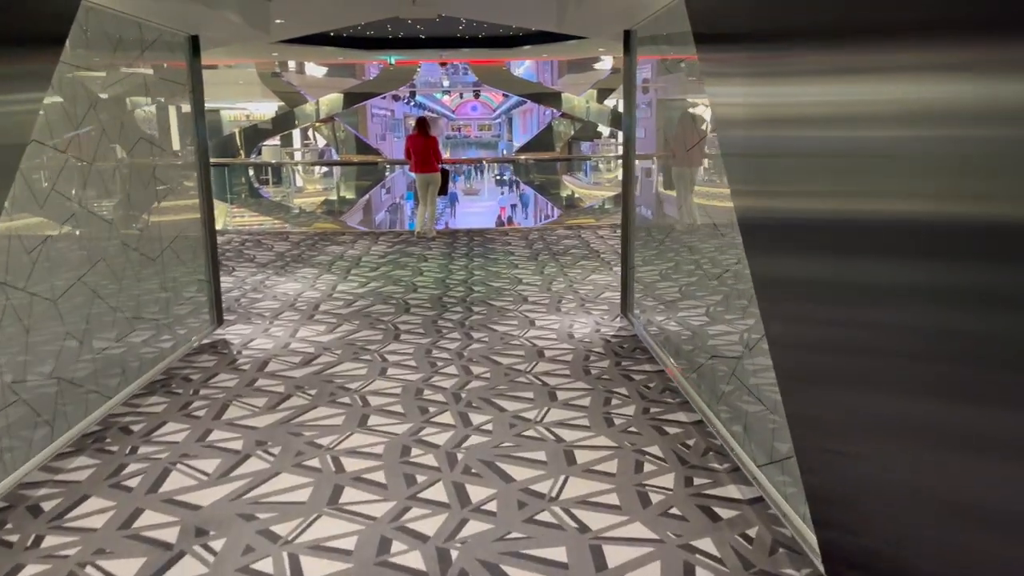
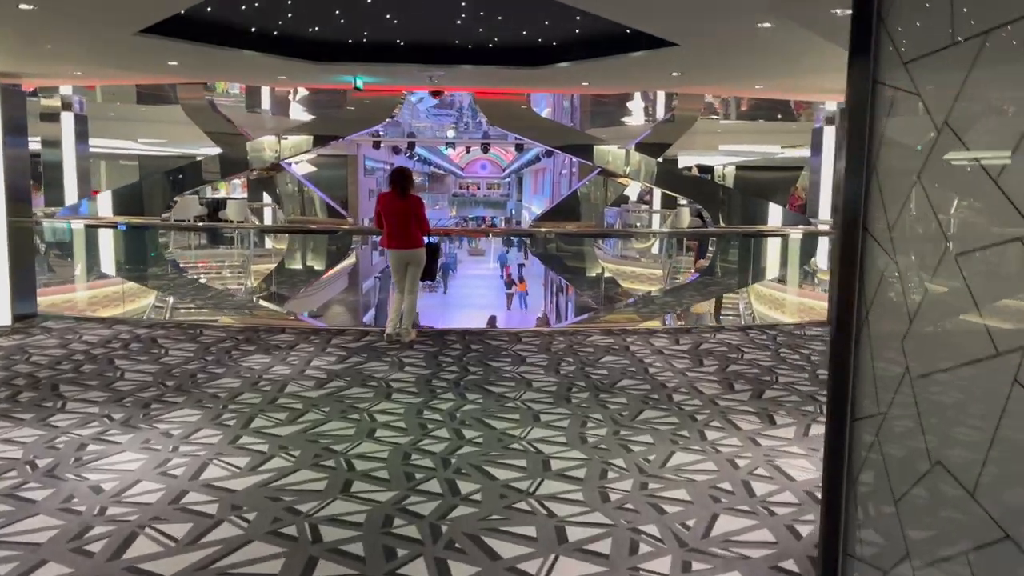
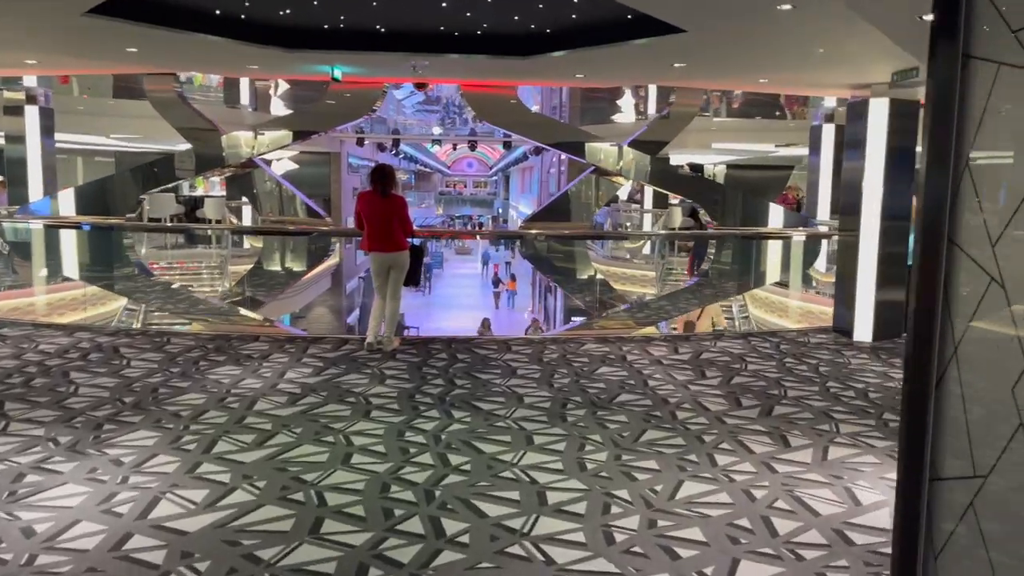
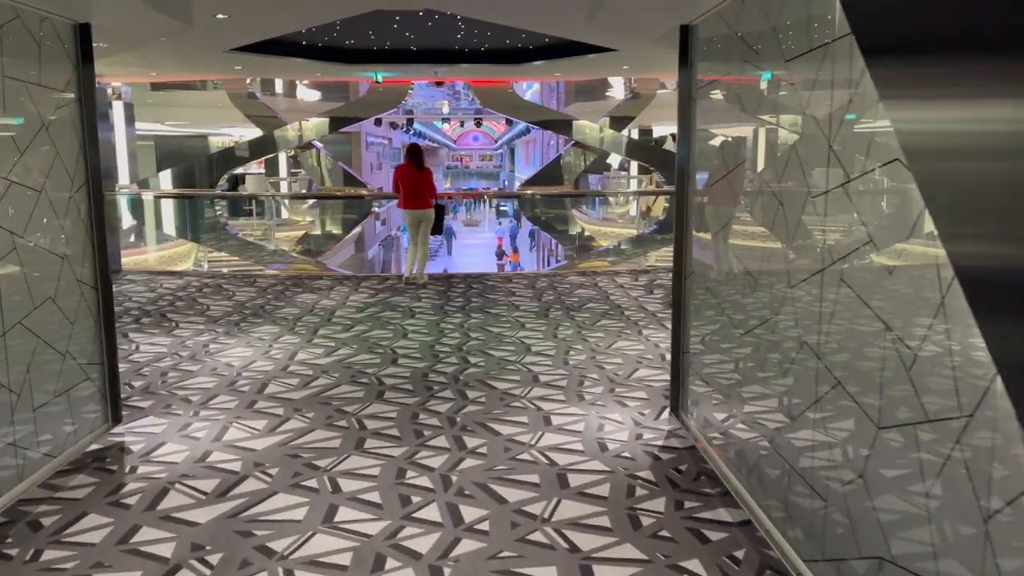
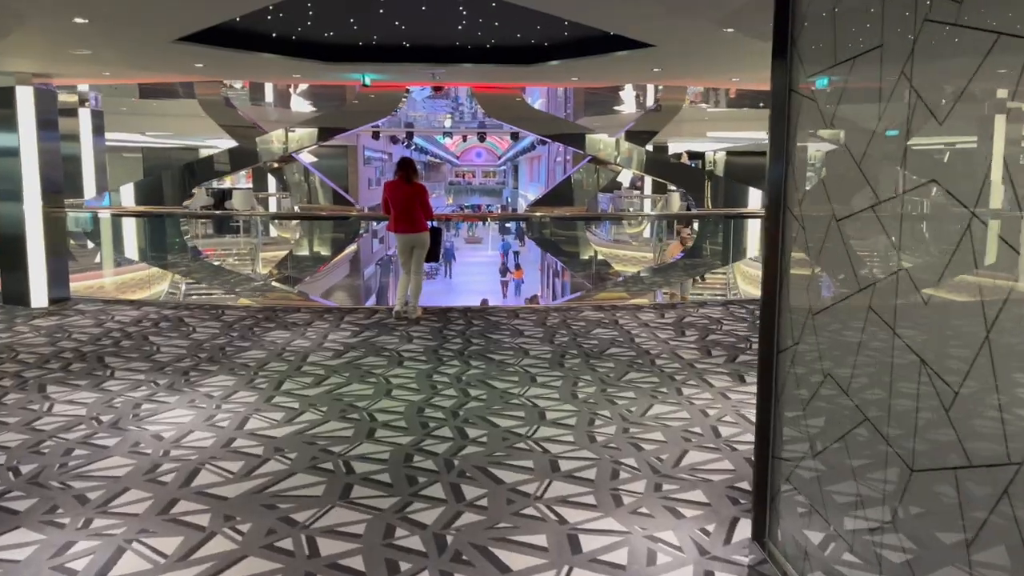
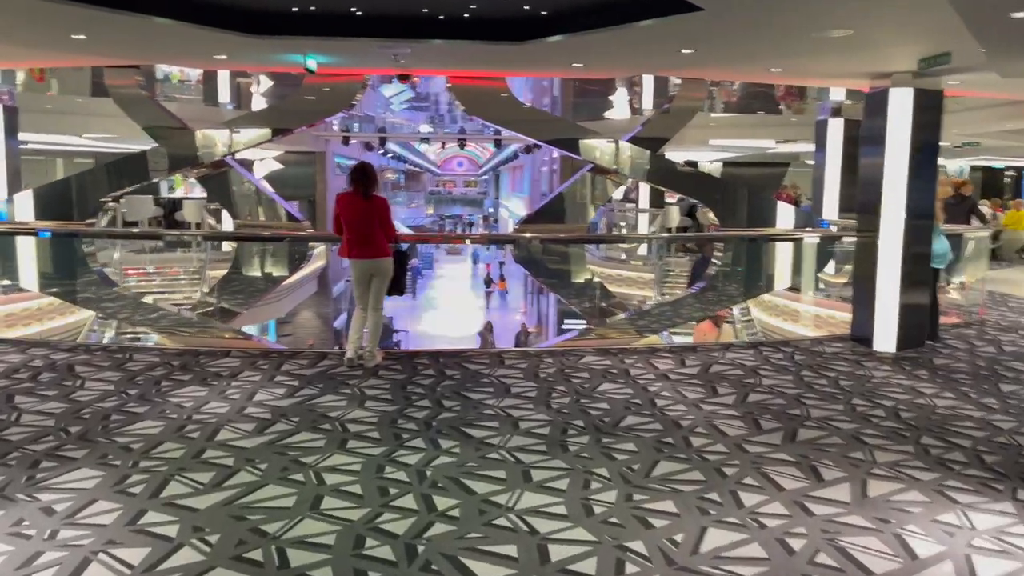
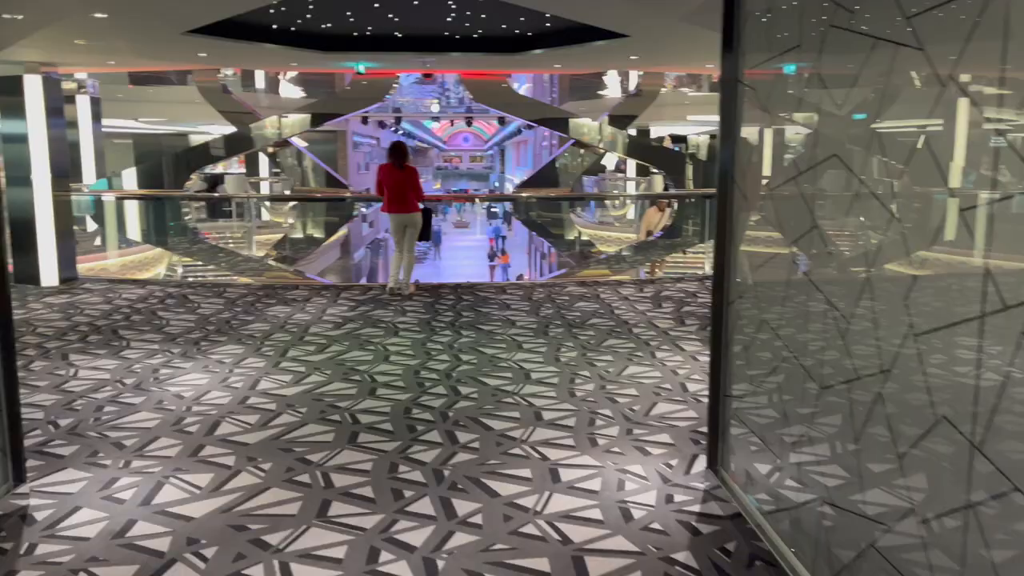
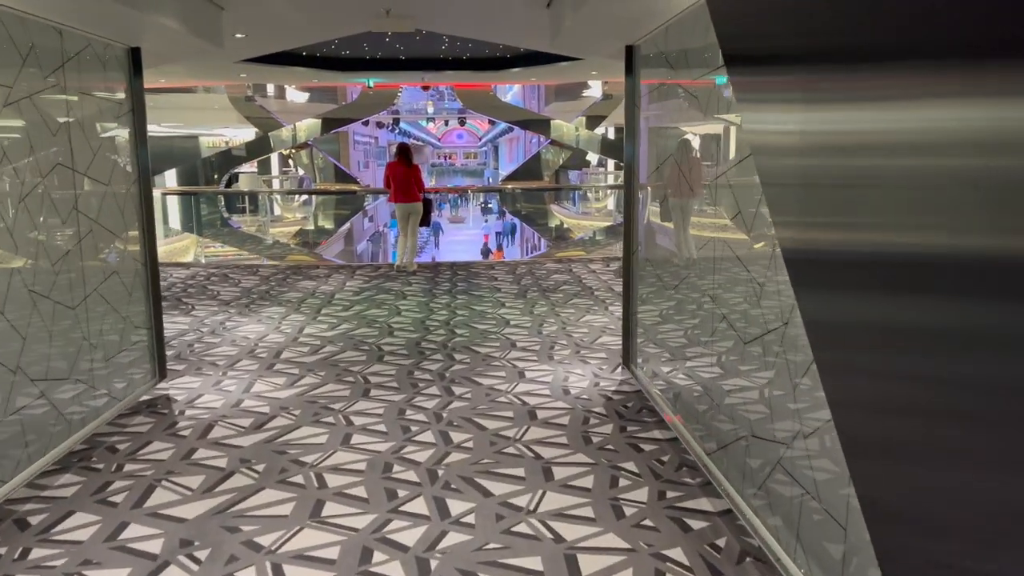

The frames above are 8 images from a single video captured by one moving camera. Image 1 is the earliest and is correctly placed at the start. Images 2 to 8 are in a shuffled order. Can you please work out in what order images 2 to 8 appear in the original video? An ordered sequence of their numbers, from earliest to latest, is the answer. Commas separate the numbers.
8, 4, 7, 5, 2, 3, 6
